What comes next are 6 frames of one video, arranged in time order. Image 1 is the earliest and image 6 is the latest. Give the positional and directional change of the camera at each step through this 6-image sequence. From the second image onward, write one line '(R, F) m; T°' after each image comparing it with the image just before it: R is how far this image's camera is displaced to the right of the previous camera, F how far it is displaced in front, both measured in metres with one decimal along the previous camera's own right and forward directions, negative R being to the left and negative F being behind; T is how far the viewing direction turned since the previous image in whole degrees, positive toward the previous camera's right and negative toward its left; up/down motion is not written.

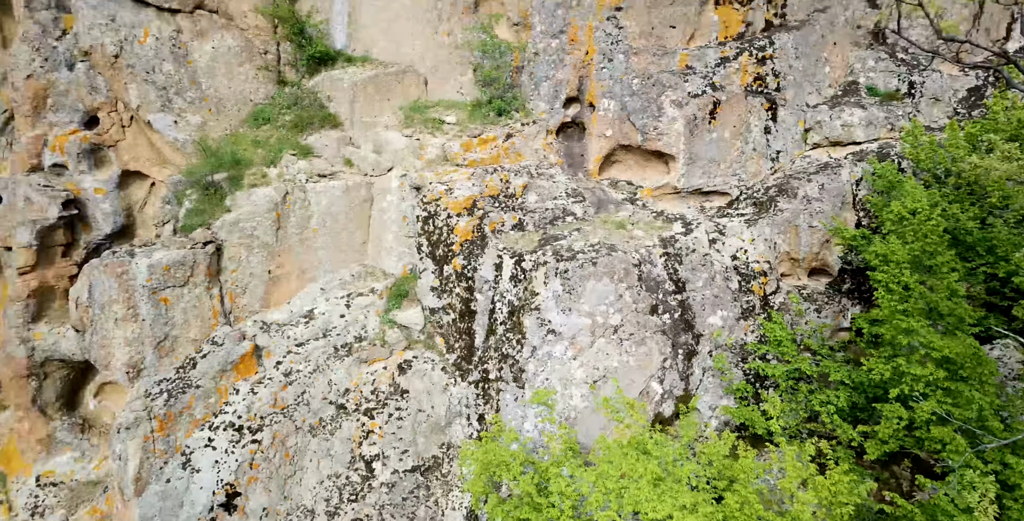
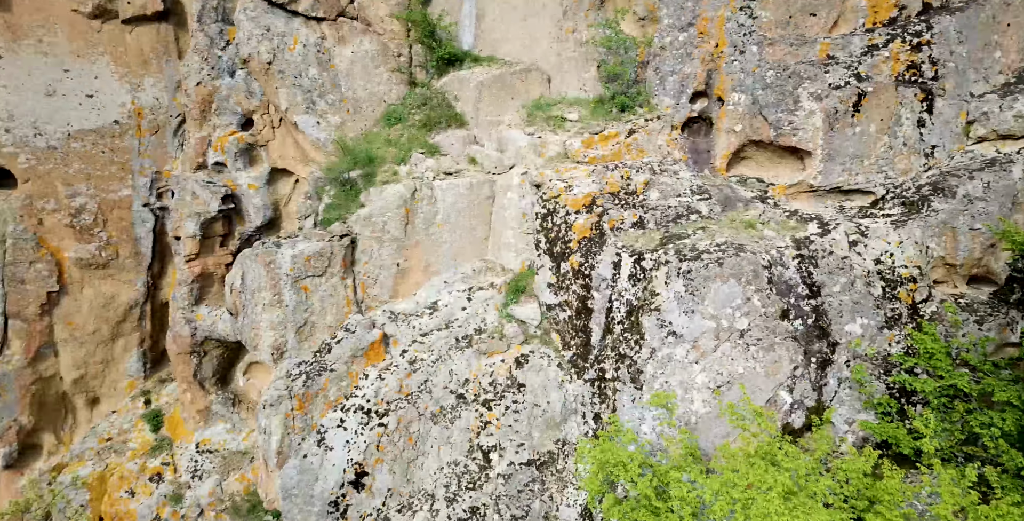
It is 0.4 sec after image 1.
(-0.1, 0.0) m; -10°
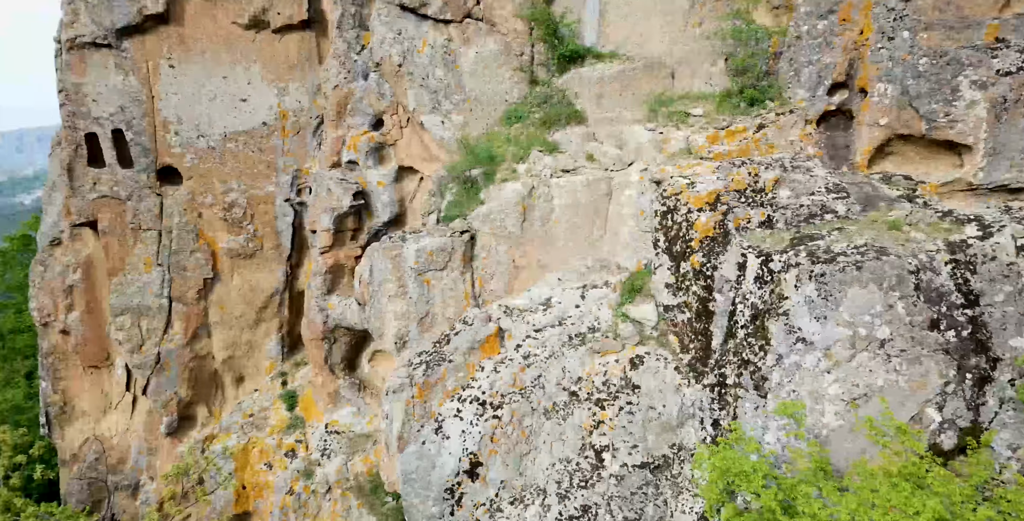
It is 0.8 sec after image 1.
(0.0, 0.0) m; -10°
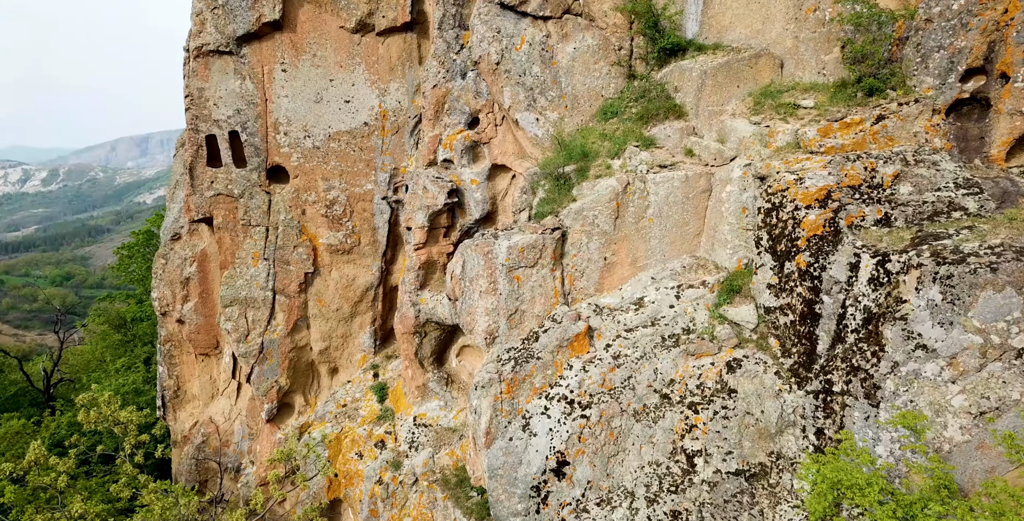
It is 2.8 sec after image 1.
(-0.1, +0.1) m; -8°
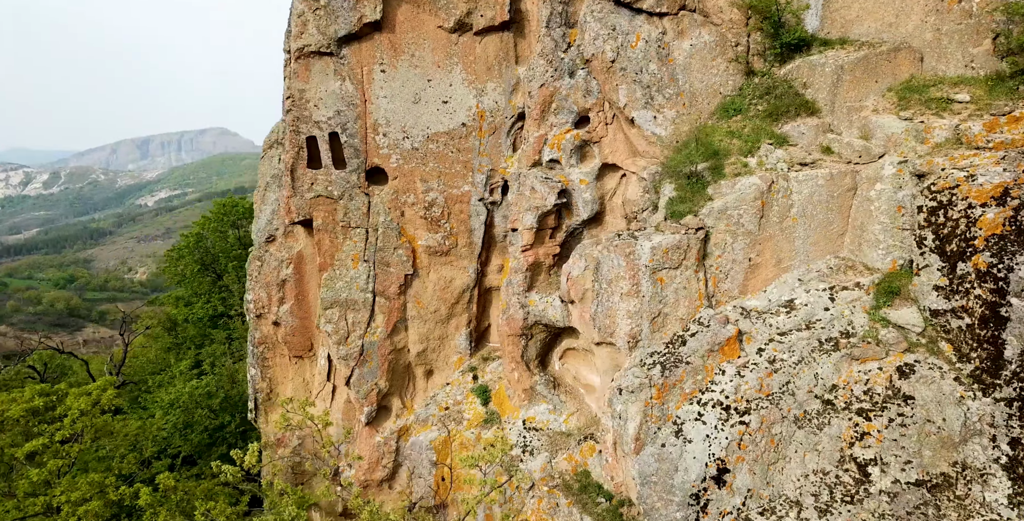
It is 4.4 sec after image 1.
(-1.4, +0.1) m; -2°
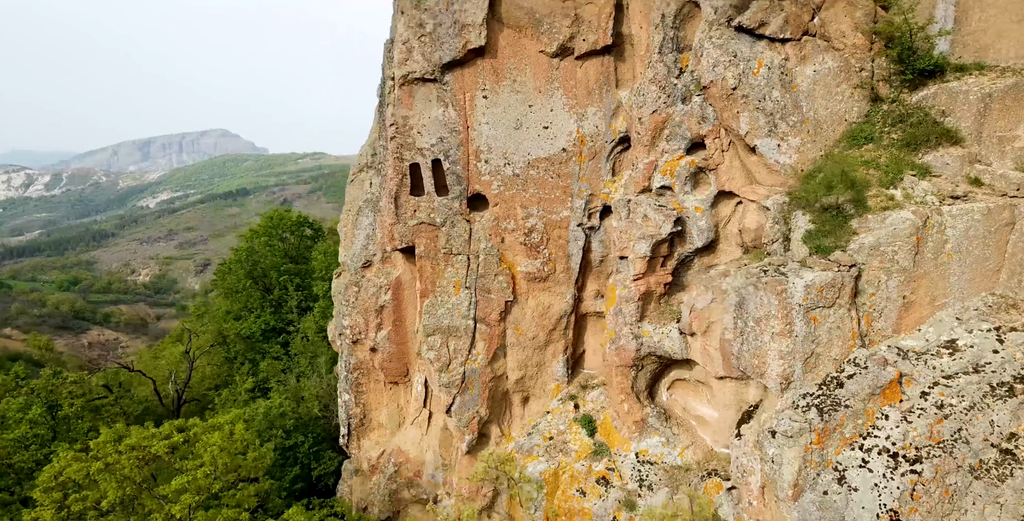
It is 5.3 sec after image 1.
(-1.4, +0.1) m; -2°
